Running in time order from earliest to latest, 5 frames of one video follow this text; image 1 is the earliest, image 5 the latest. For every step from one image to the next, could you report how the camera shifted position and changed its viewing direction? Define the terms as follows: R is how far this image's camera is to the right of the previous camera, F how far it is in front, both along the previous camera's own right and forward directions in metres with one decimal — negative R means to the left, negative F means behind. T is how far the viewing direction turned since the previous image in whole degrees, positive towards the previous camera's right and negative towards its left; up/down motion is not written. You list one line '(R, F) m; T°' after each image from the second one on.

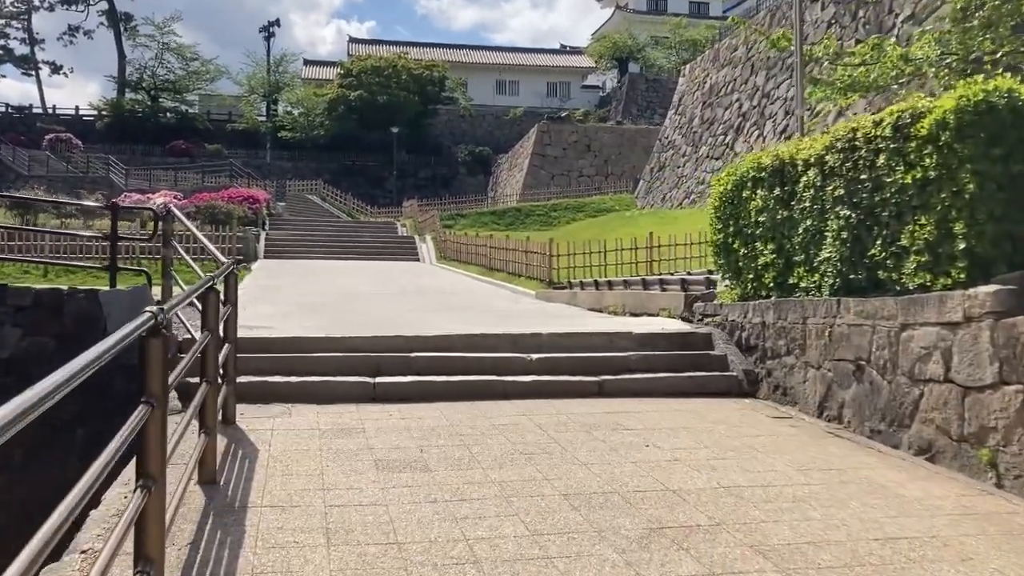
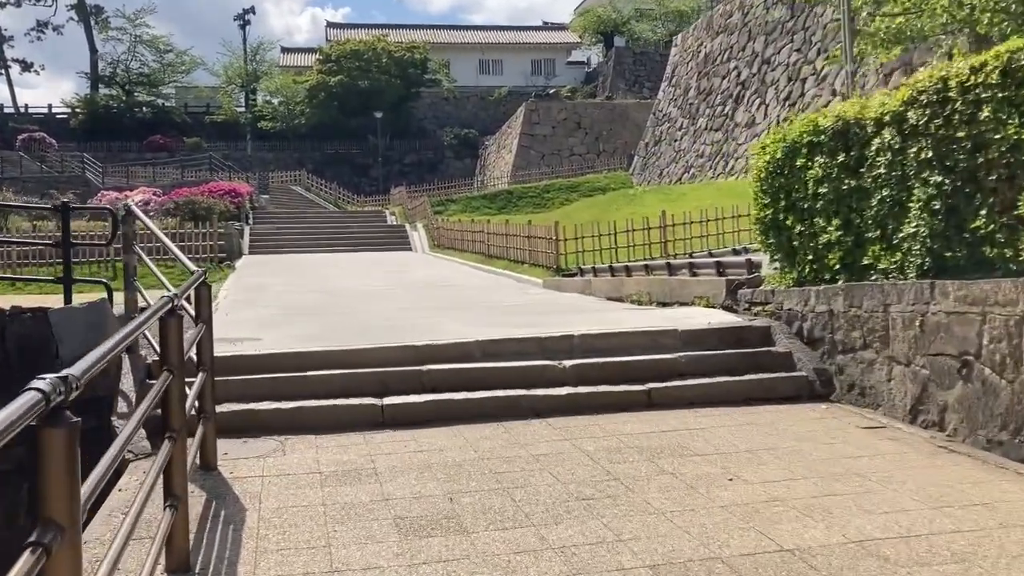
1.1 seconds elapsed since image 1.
(-0.2, +1.1) m; +1°
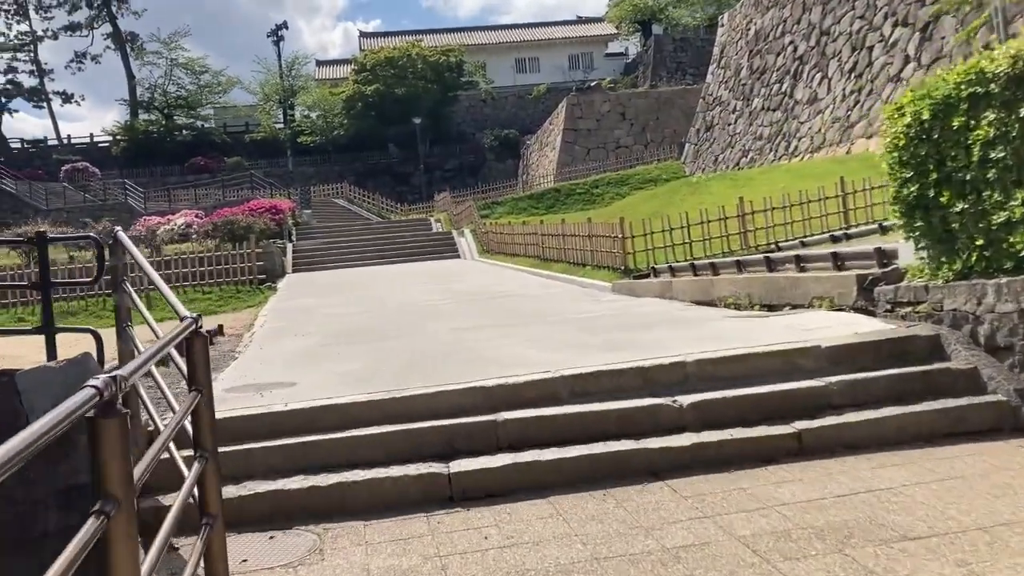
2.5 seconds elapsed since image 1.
(-0.2, +1.4) m; -3°
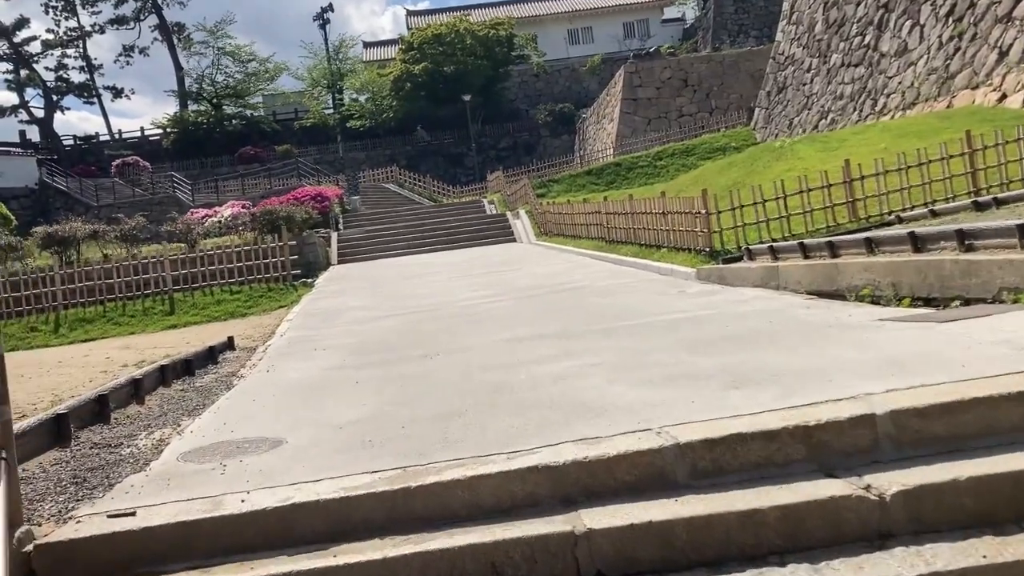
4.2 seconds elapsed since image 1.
(-0.1, +1.8) m; -4°
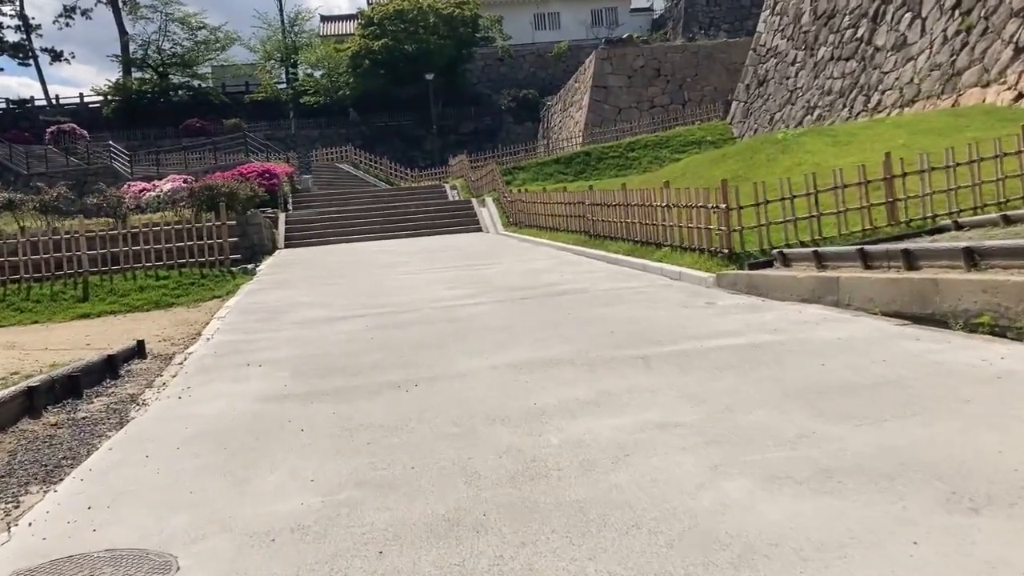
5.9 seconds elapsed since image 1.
(-0.3, +1.7) m; +3°
